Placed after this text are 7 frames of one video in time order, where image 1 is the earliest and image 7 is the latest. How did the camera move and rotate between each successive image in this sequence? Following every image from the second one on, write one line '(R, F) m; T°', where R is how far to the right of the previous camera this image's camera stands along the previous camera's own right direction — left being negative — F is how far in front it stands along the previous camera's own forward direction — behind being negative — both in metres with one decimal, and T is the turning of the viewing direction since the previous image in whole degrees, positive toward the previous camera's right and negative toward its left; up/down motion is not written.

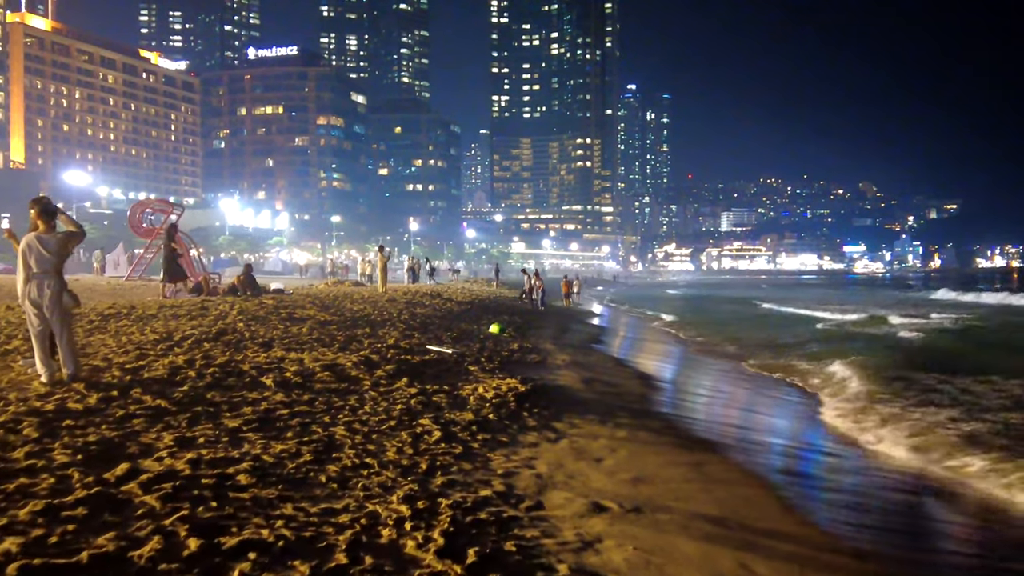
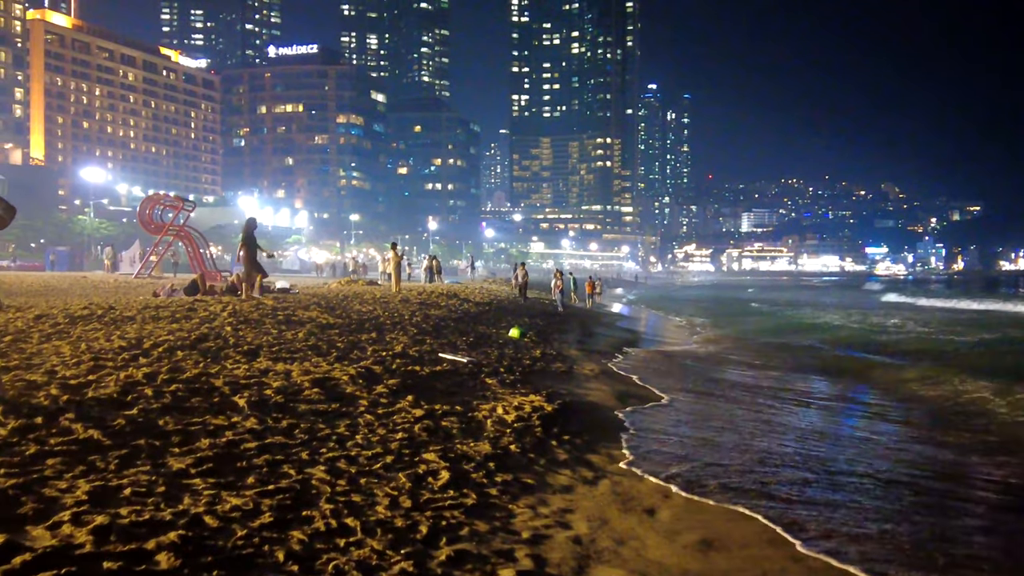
(-0.1, +1.7) m; -1°
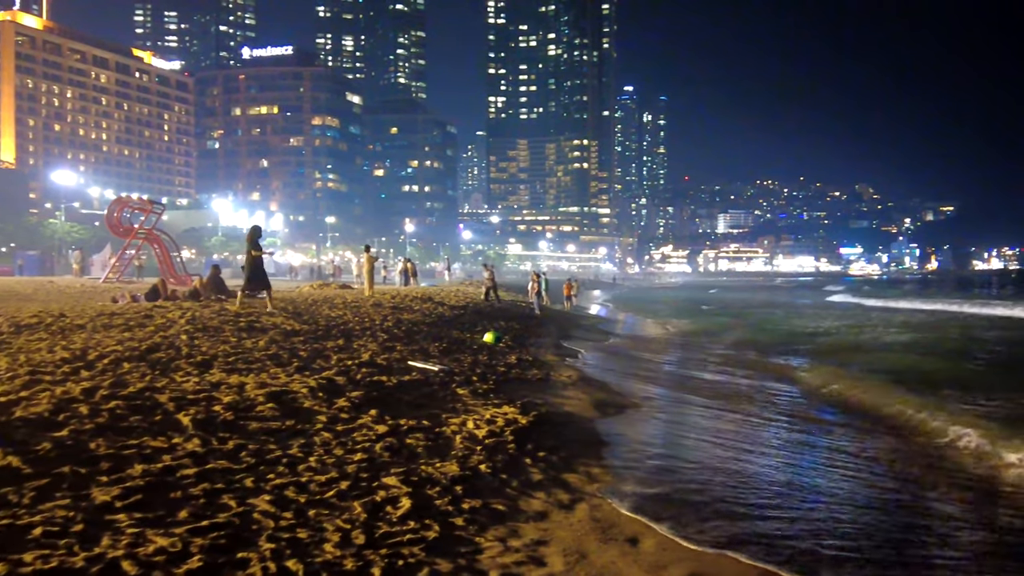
(+0.1, +0.6) m; +2°
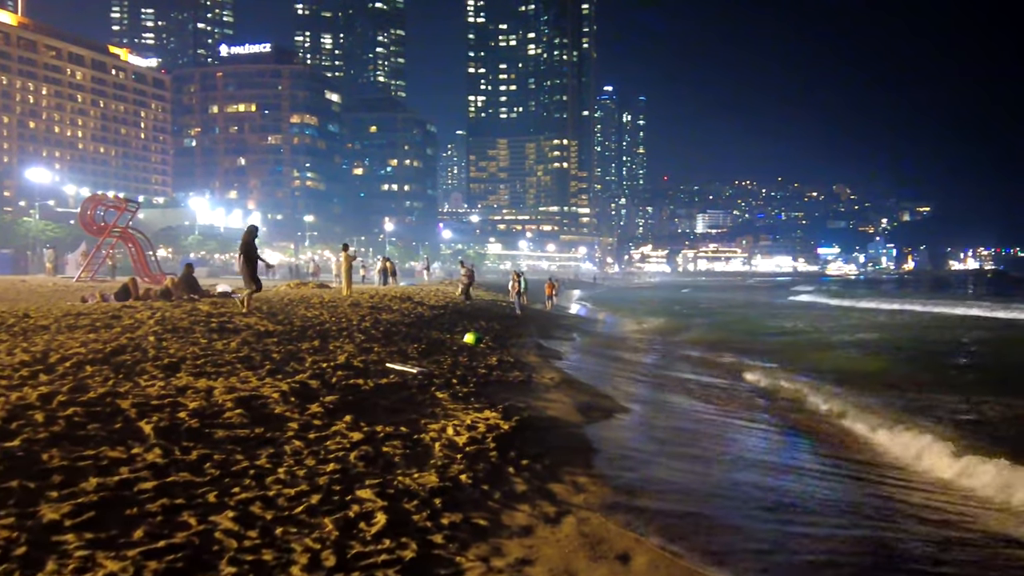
(0.0, +0.3) m; +2°
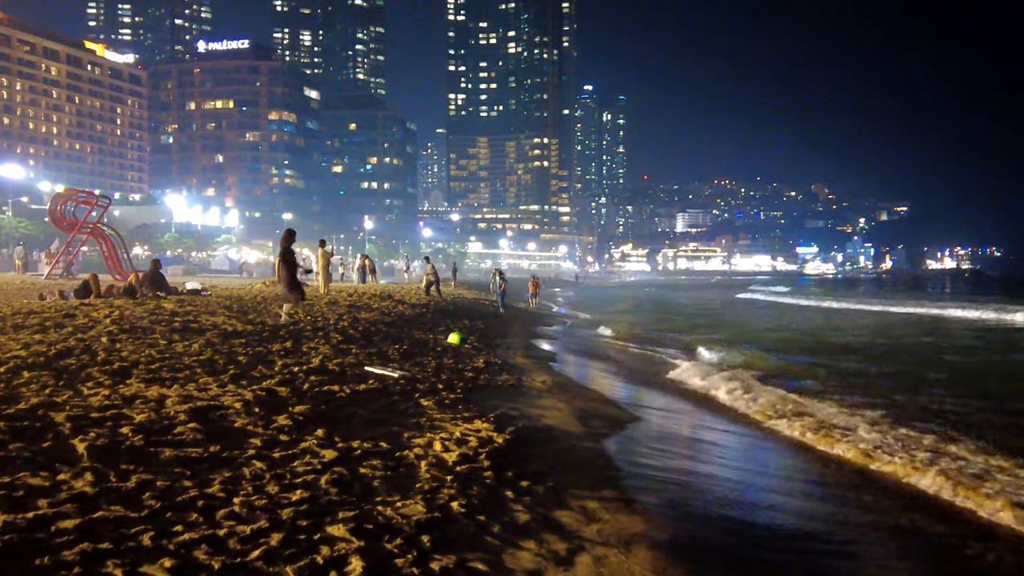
(-0.2, +1.0) m; +2°
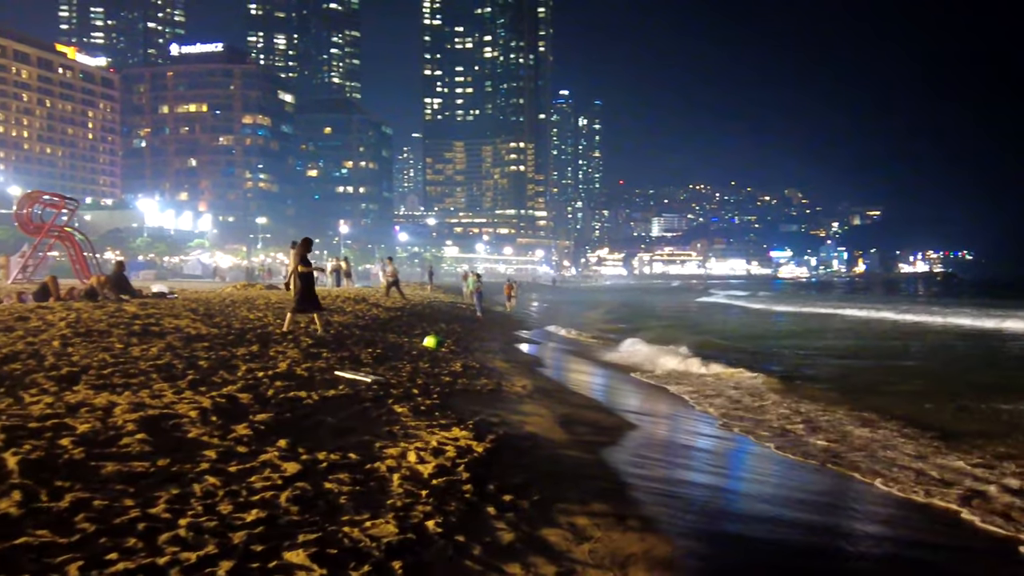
(0.0, +0.5) m; +2°
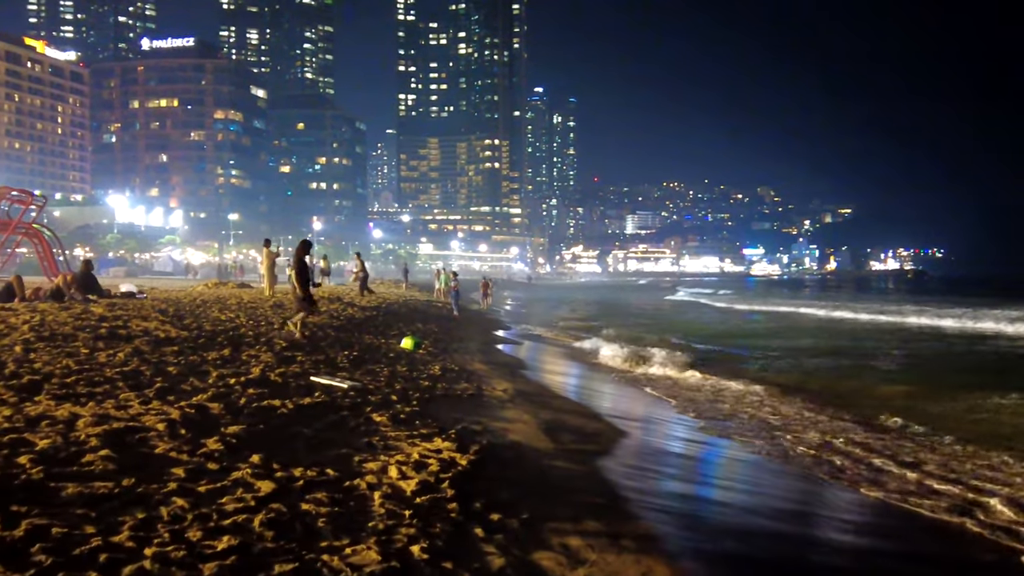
(-0.1, +0.3) m; +2°
